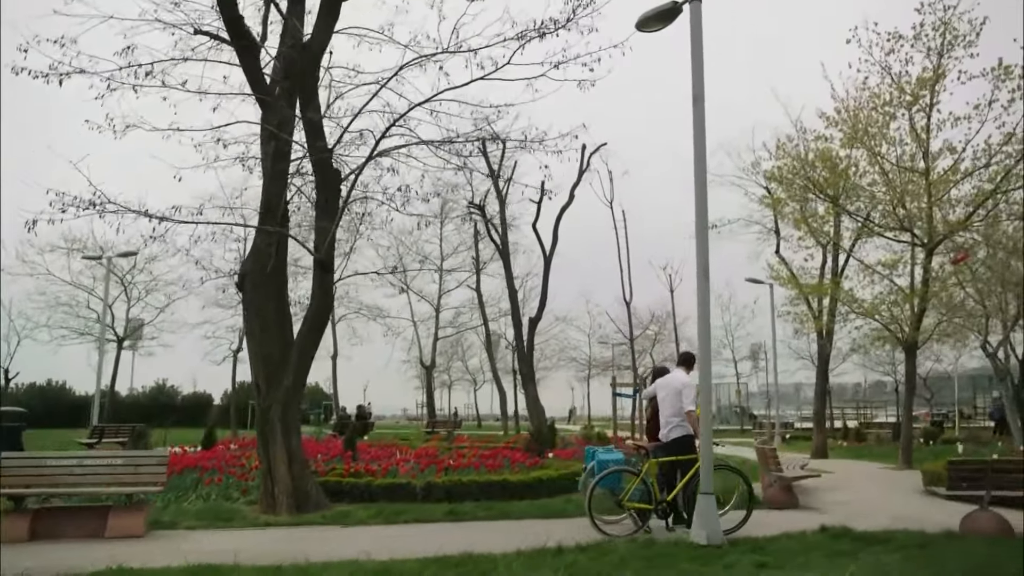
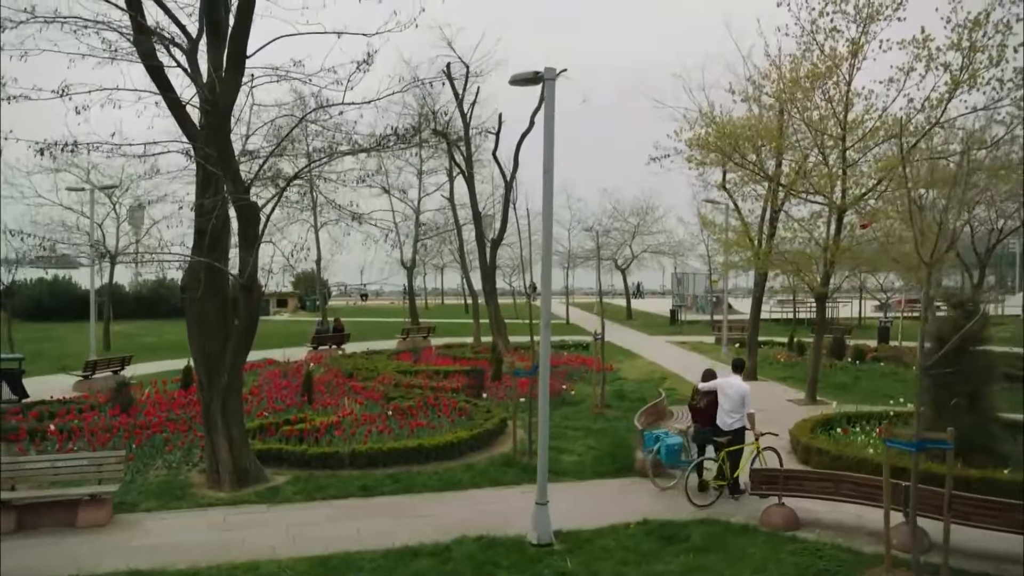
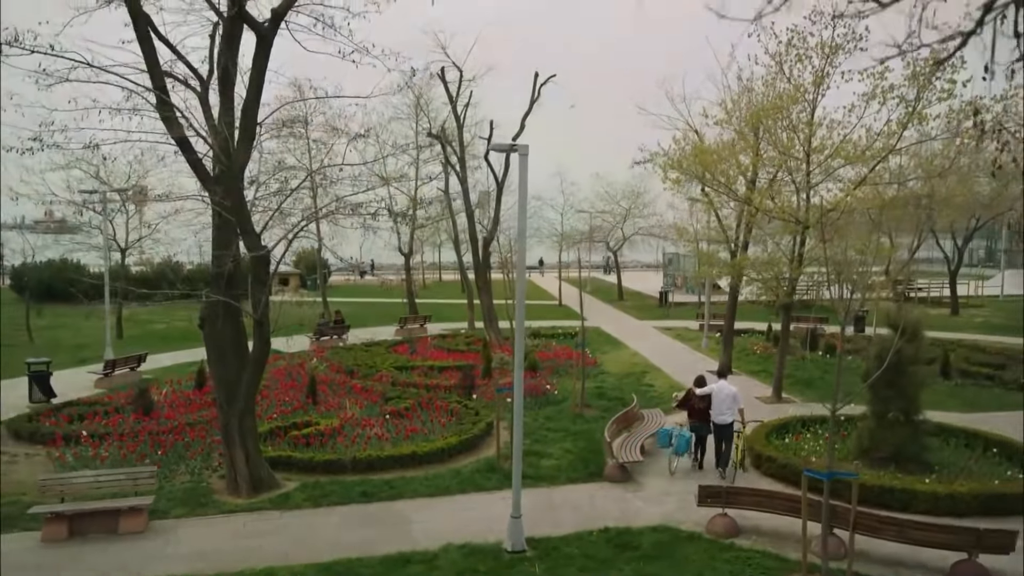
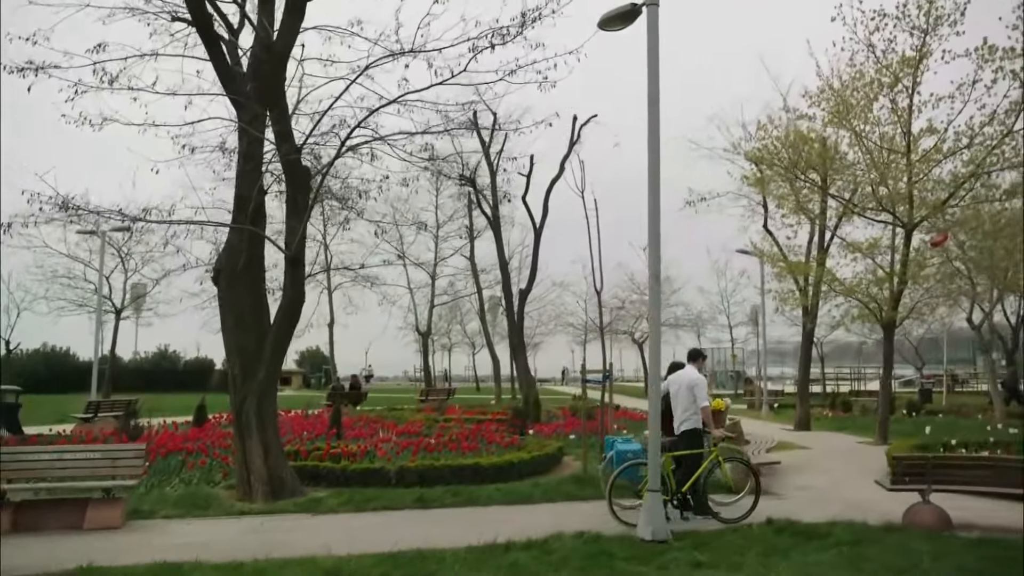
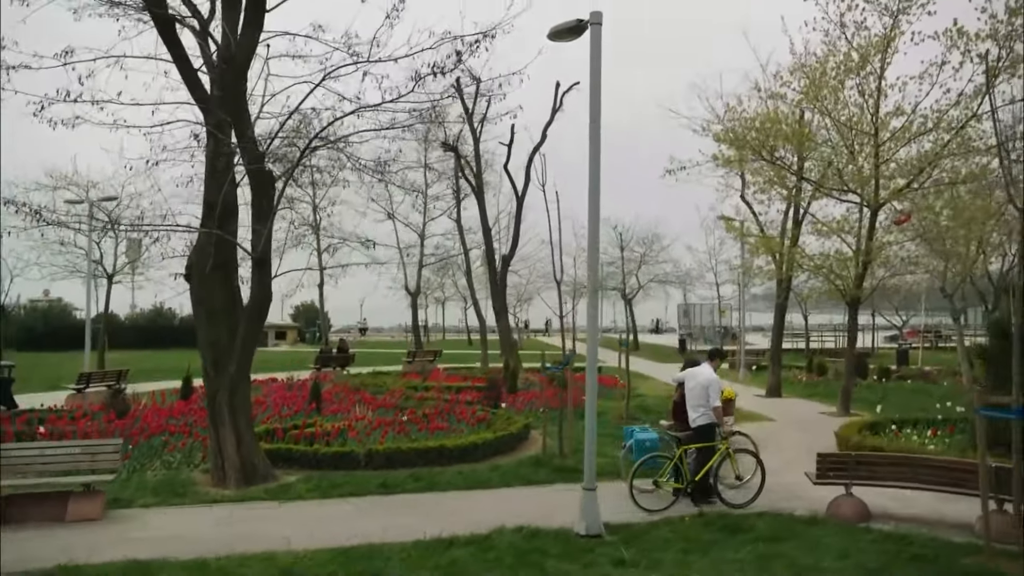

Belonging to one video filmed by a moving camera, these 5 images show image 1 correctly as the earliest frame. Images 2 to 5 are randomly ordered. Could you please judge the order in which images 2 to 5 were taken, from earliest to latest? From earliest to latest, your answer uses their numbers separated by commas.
4, 5, 2, 3
